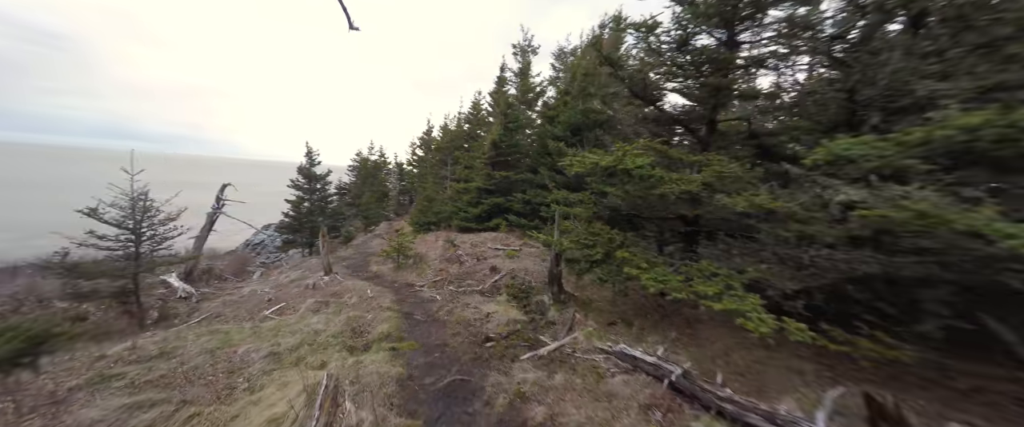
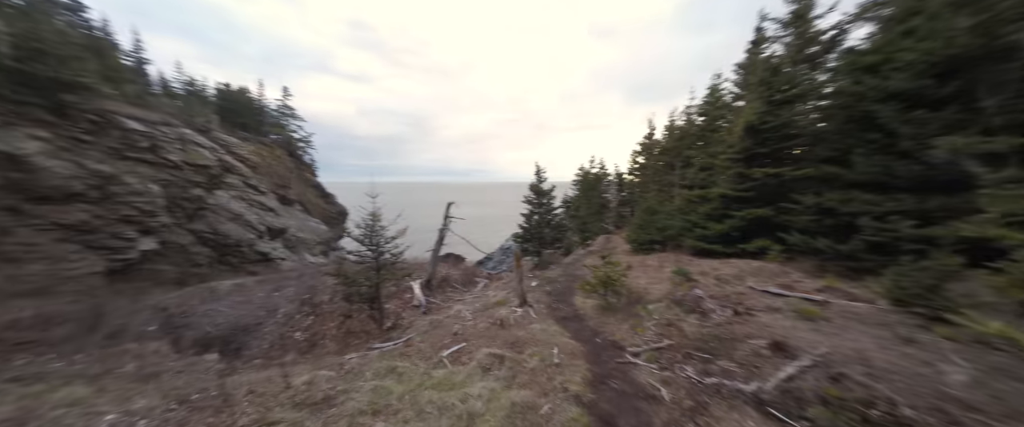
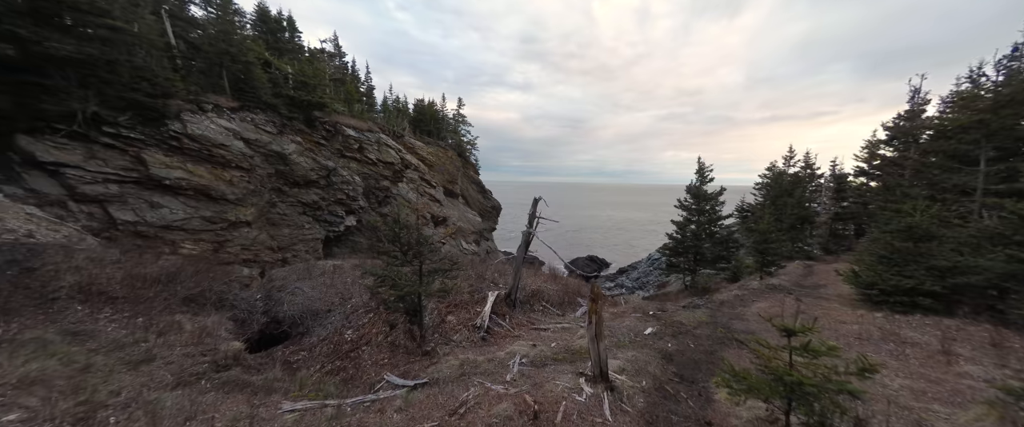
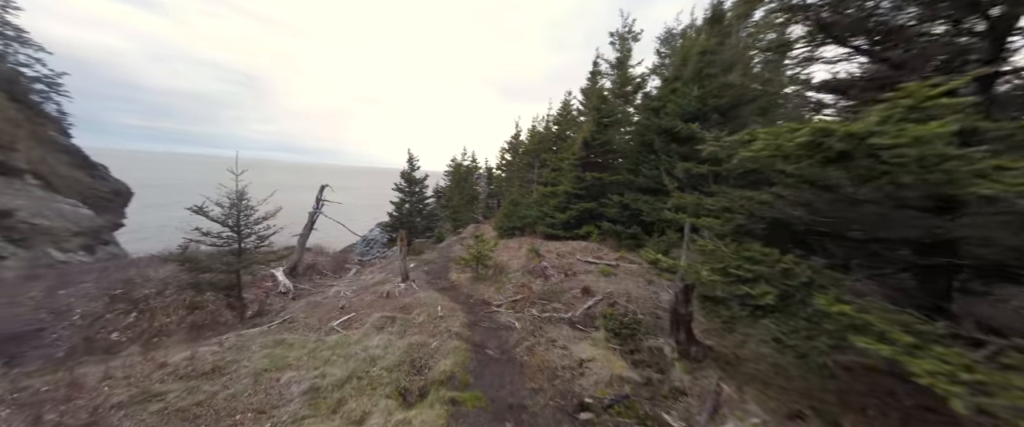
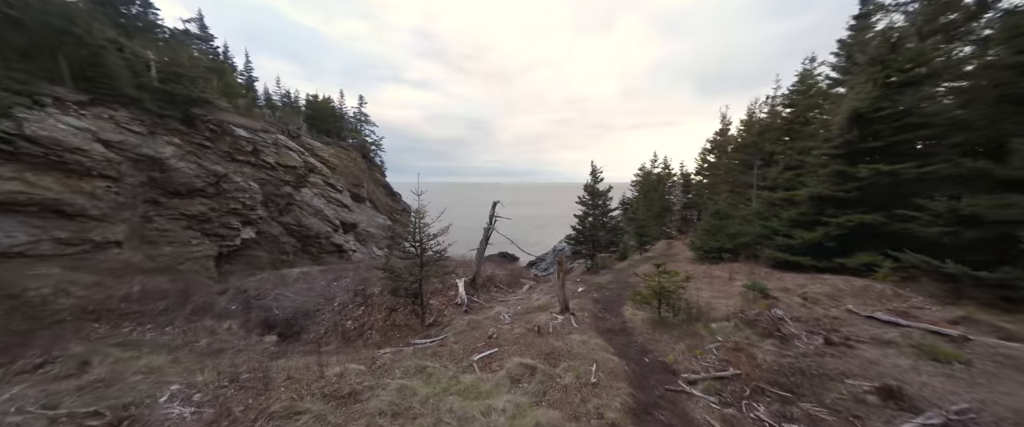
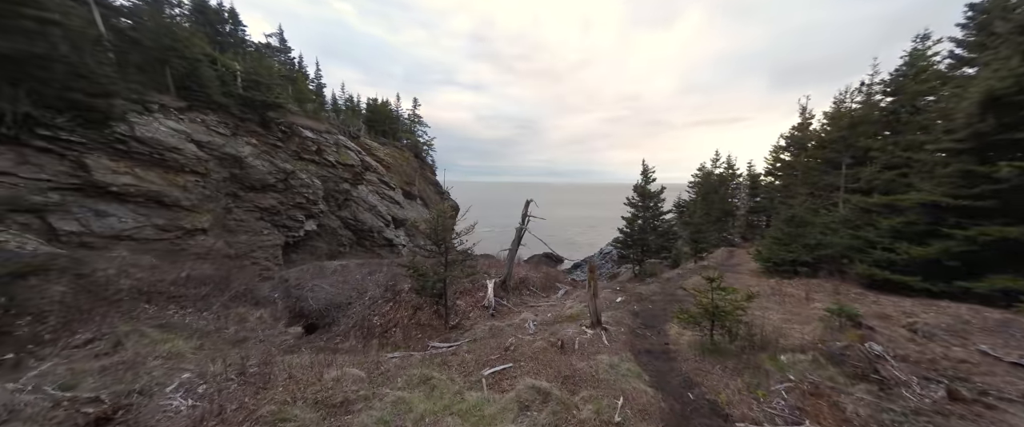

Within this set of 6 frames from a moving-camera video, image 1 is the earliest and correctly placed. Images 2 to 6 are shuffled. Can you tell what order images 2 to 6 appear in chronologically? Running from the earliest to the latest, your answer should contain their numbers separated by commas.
4, 2, 5, 6, 3
